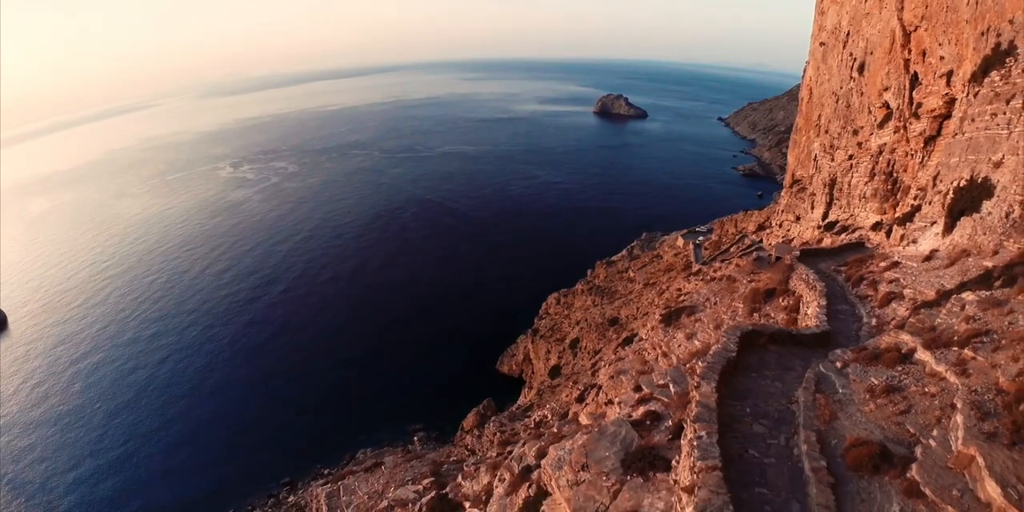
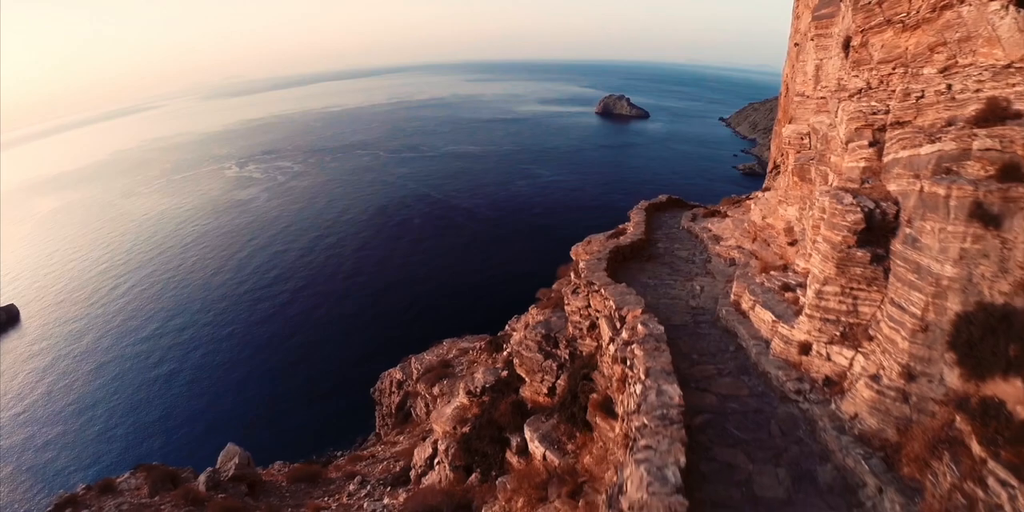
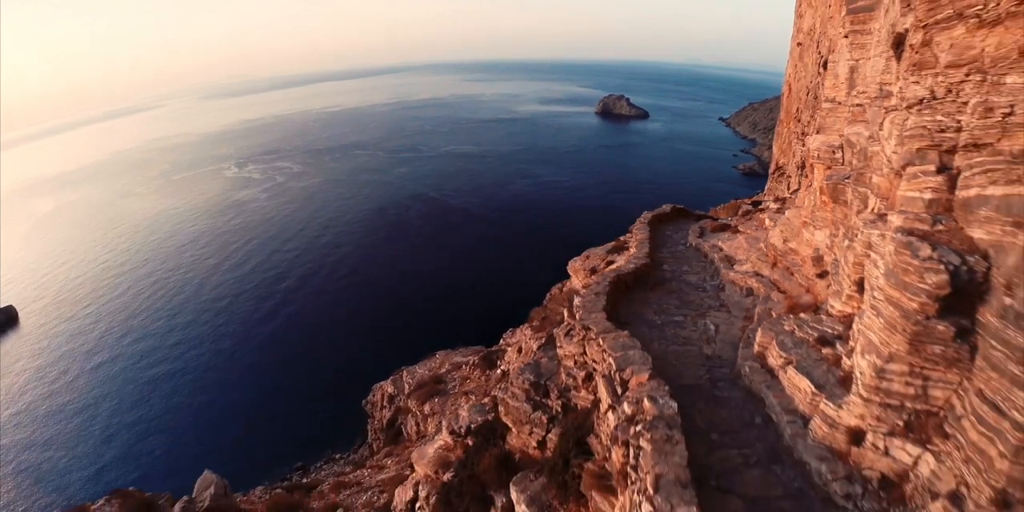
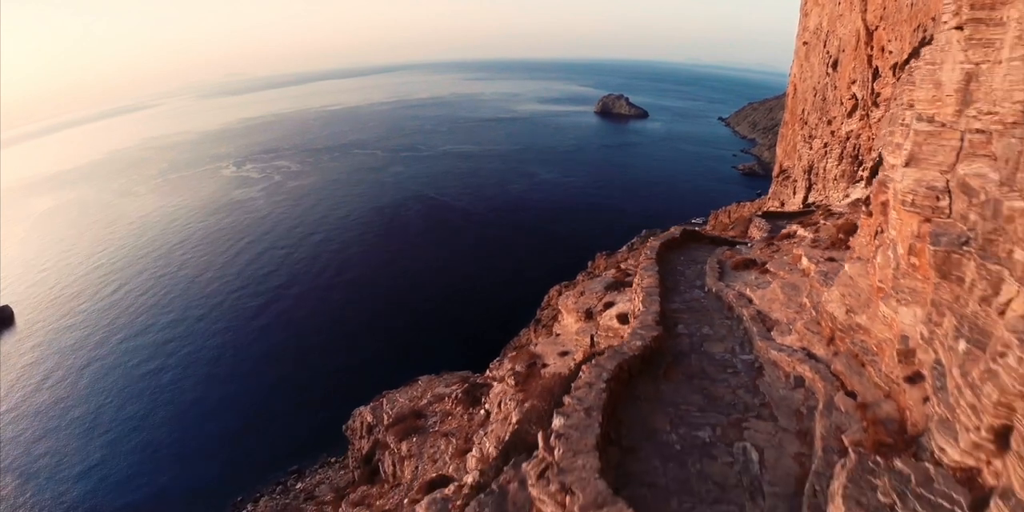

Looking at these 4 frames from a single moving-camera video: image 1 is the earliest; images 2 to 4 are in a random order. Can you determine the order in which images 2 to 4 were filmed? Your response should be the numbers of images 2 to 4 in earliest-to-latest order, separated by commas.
4, 3, 2
